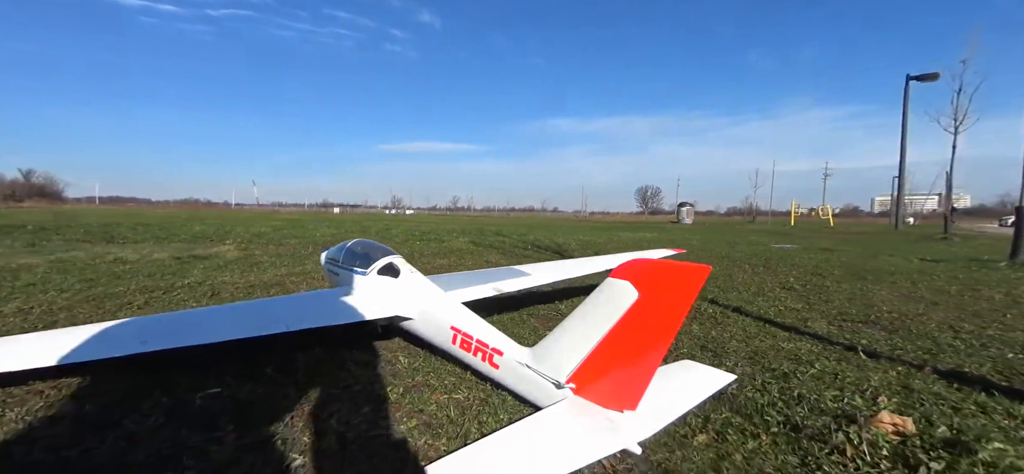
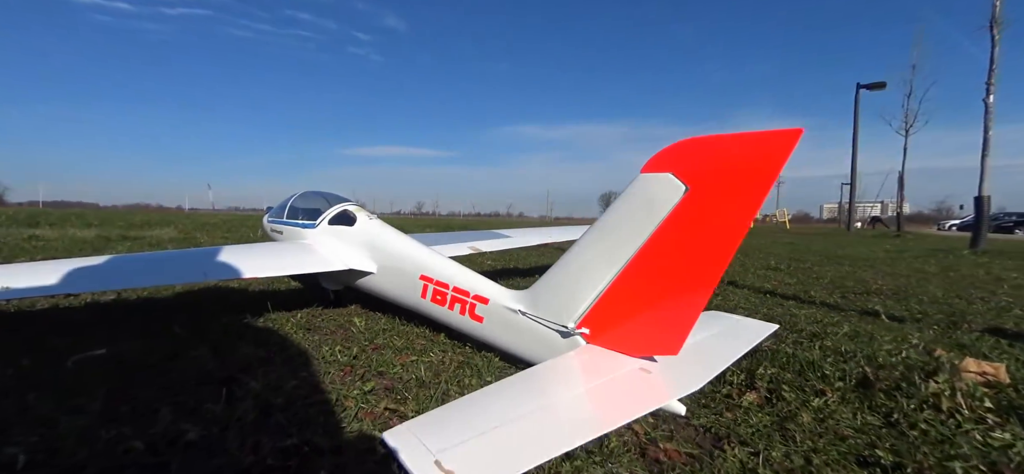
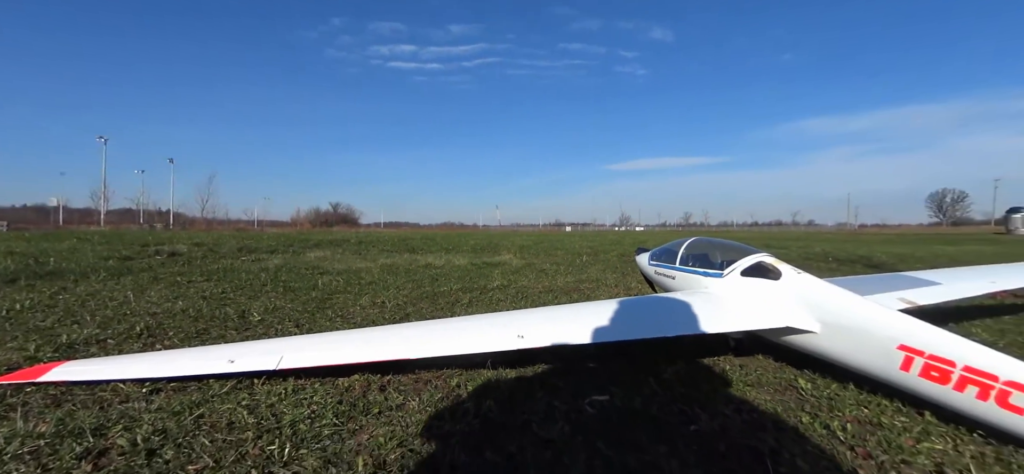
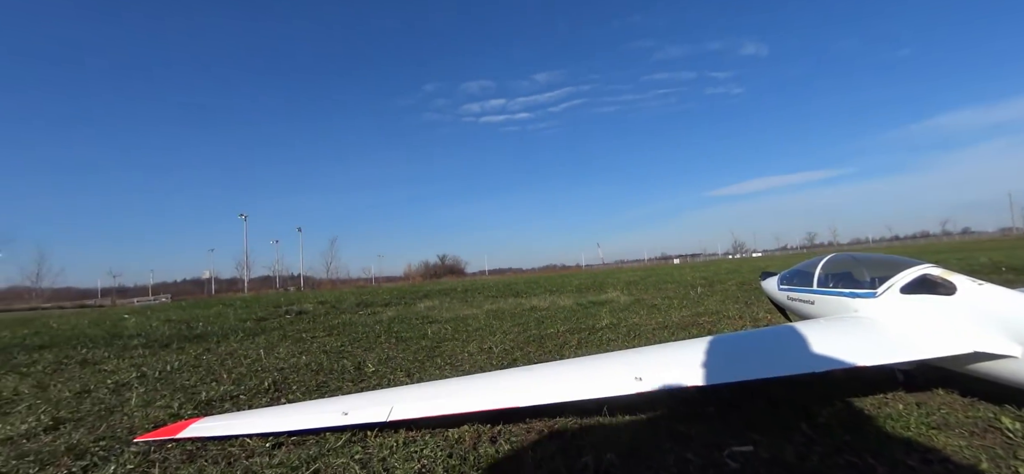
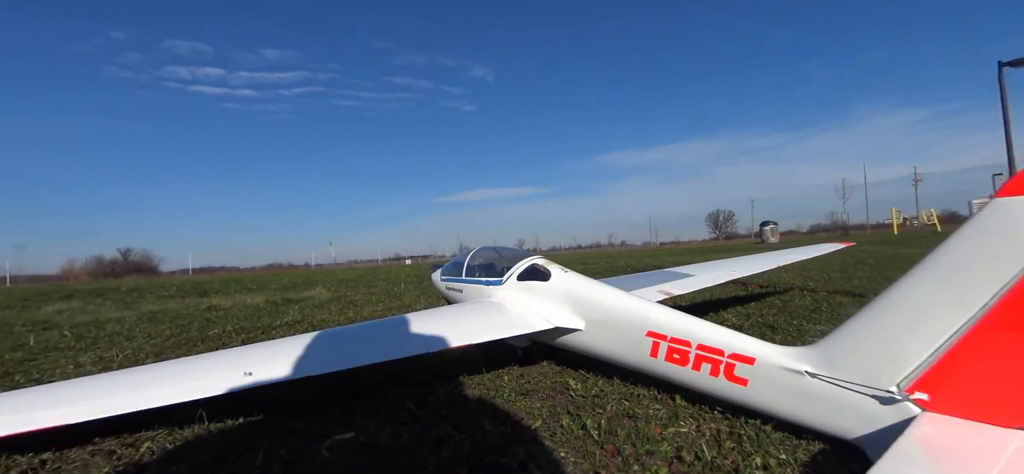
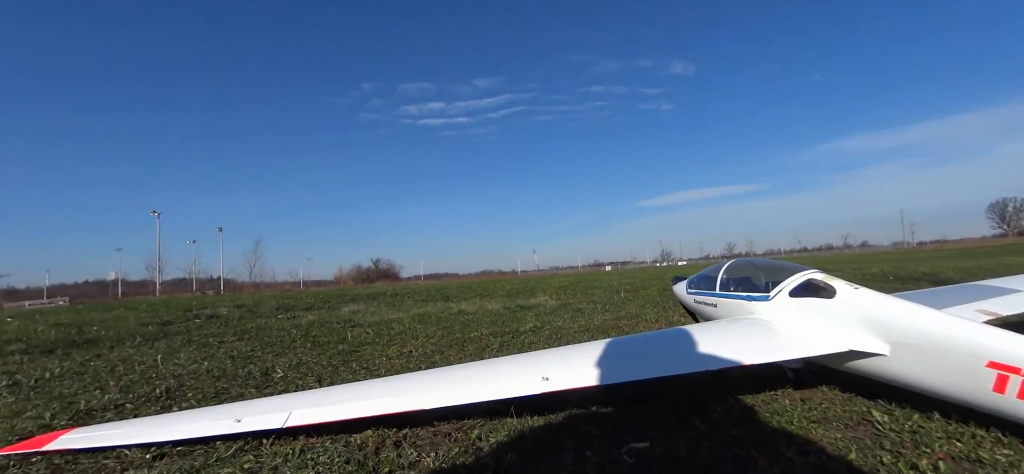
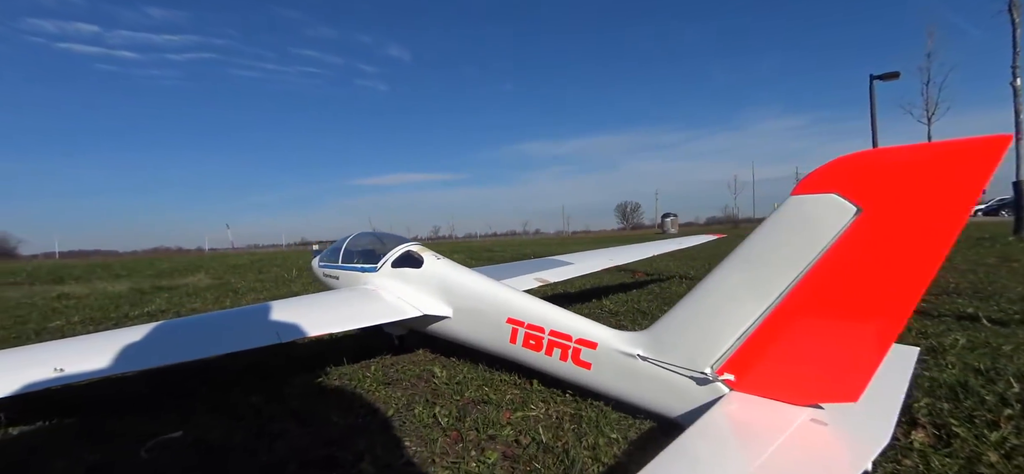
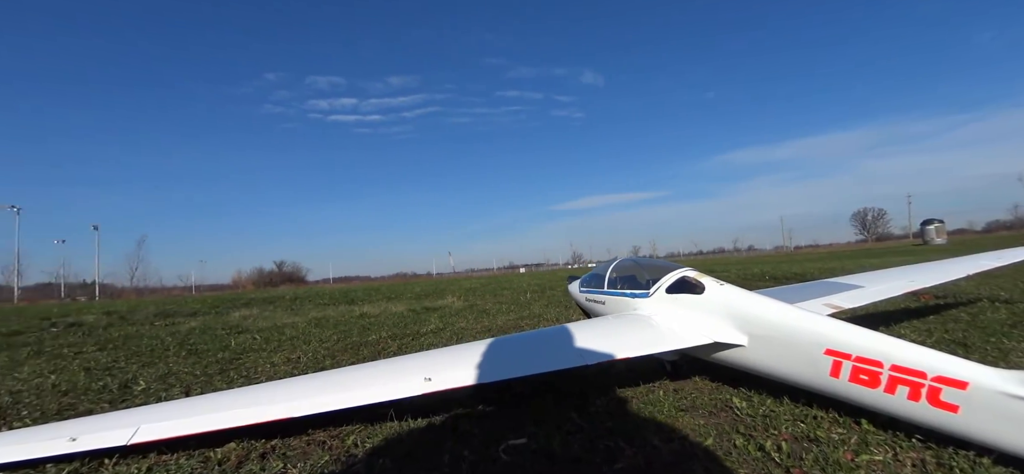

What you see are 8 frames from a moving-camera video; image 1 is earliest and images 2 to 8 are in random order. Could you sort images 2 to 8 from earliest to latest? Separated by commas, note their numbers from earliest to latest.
2, 7, 5, 8, 6, 4, 3
